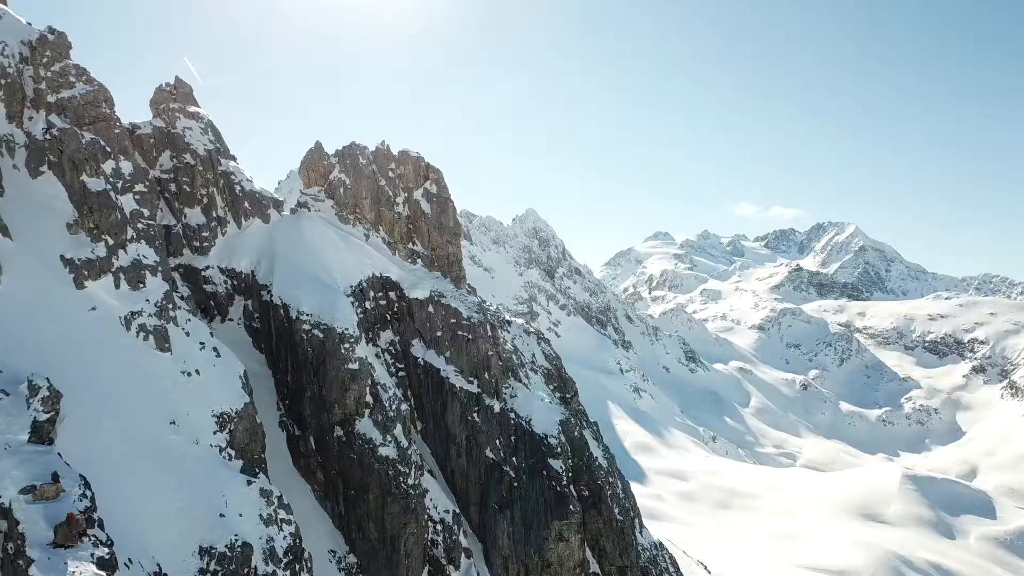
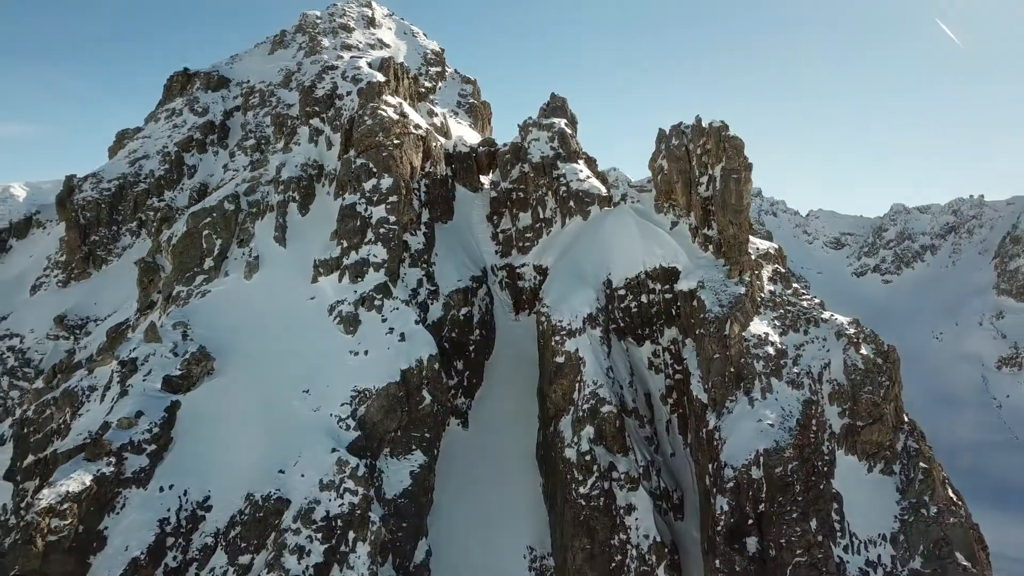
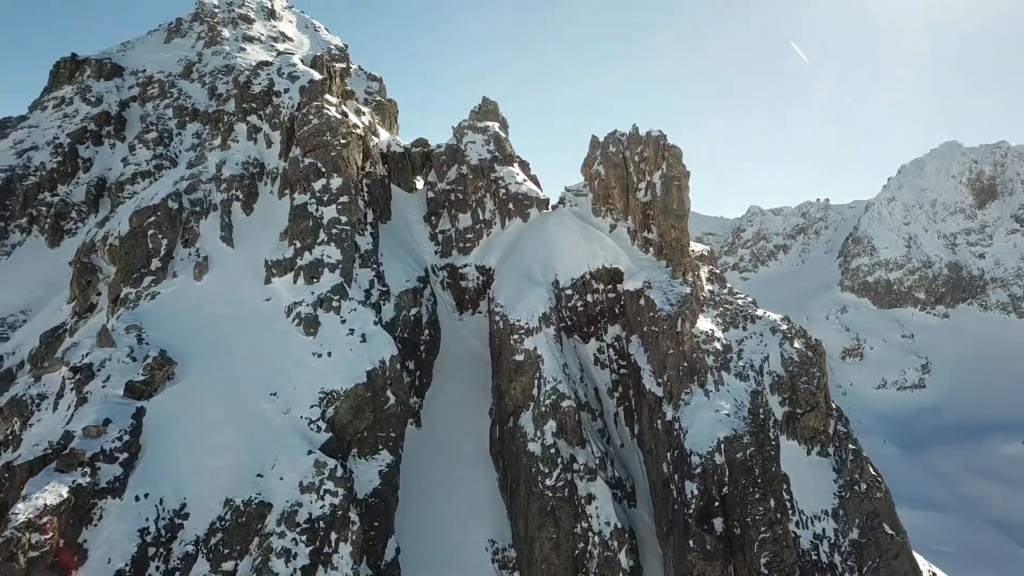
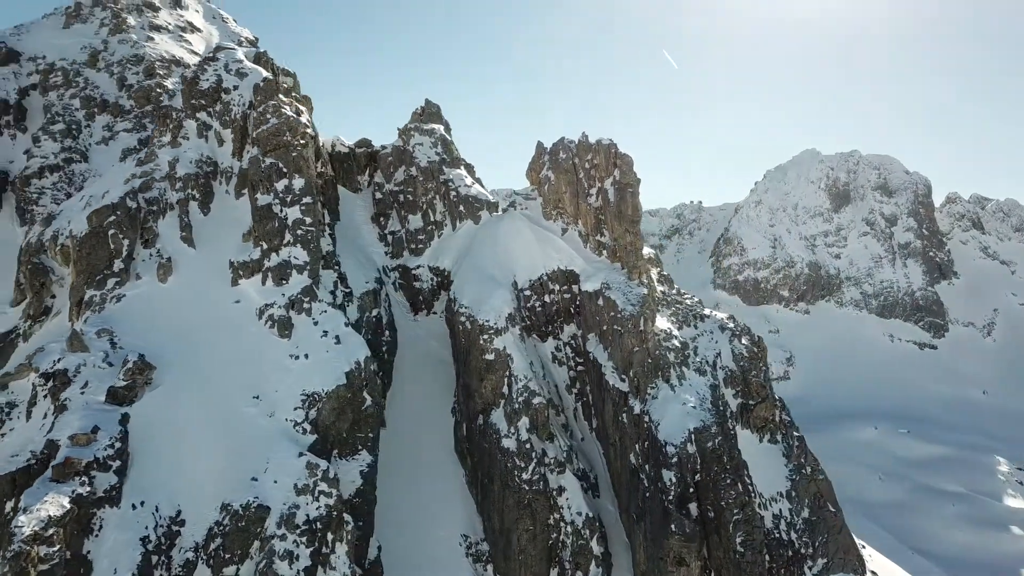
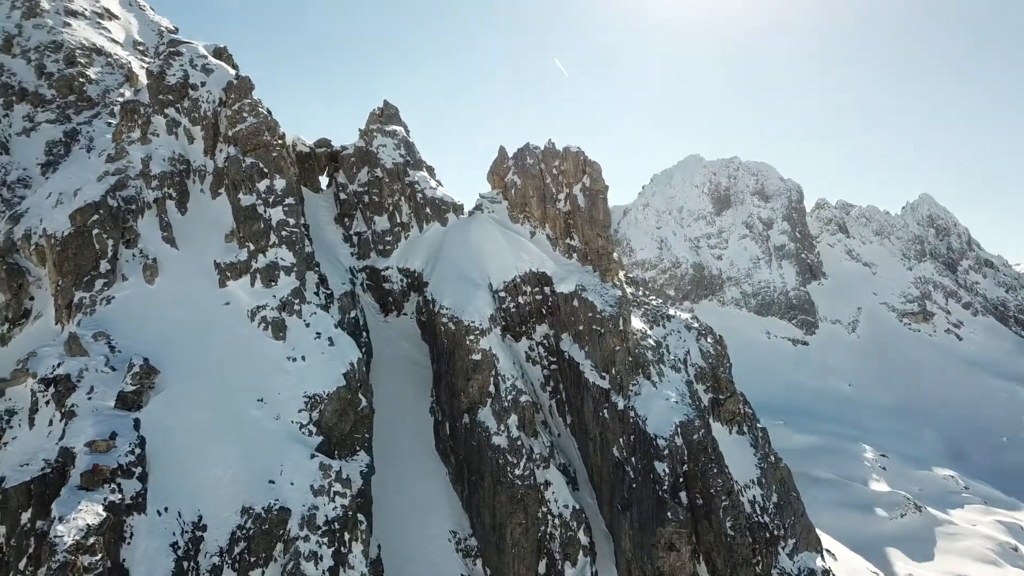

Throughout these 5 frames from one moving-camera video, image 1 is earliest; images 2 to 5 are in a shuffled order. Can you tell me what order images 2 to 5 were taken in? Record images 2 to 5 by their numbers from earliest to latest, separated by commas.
5, 4, 3, 2
